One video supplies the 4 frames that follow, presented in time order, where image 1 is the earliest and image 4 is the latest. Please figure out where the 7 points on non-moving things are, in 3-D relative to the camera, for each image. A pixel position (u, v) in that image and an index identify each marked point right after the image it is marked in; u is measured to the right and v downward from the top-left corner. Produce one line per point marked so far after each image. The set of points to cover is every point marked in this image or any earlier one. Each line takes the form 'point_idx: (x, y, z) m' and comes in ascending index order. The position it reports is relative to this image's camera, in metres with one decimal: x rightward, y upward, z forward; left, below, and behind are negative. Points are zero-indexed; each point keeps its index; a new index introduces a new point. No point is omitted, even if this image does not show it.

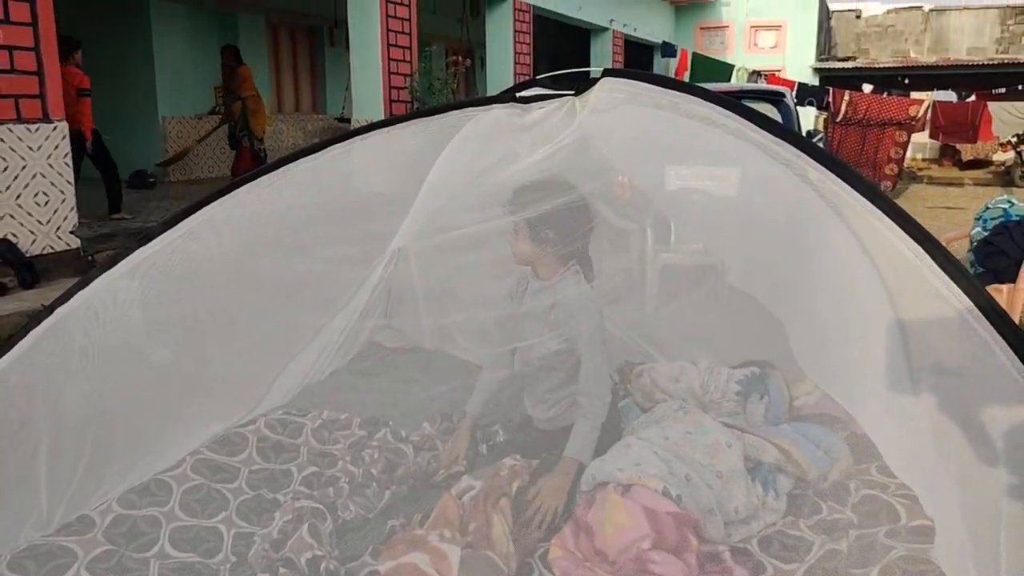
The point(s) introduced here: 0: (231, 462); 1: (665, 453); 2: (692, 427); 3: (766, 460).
0: (-0.7, -0.4, +1.9) m
1: (+0.4, -0.4, +1.7) m
2: (+0.4, -0.3, +1.7) m
3: (+0.6, -0.4, +1.7) m
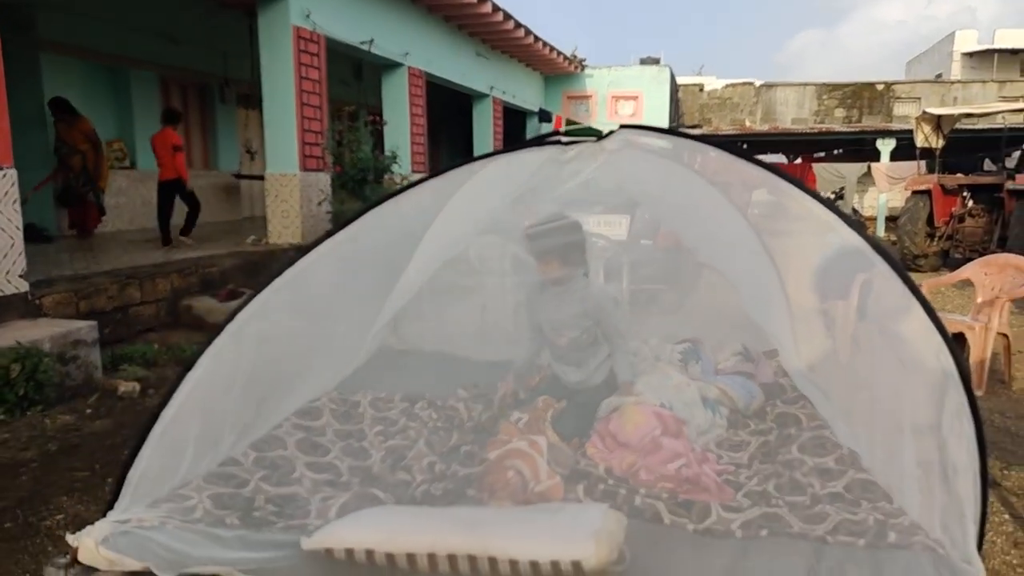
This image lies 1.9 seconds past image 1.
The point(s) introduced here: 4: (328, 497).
0: (-0.6, -0.4, +2.4) m
1: (+0.4, -0.3, +2.4) m
2: (+0.5, -0.3, +2.5) m
3: (+0.6, -0.3, +2.5) m
4: (-0.5, -0.5, +1.9) m
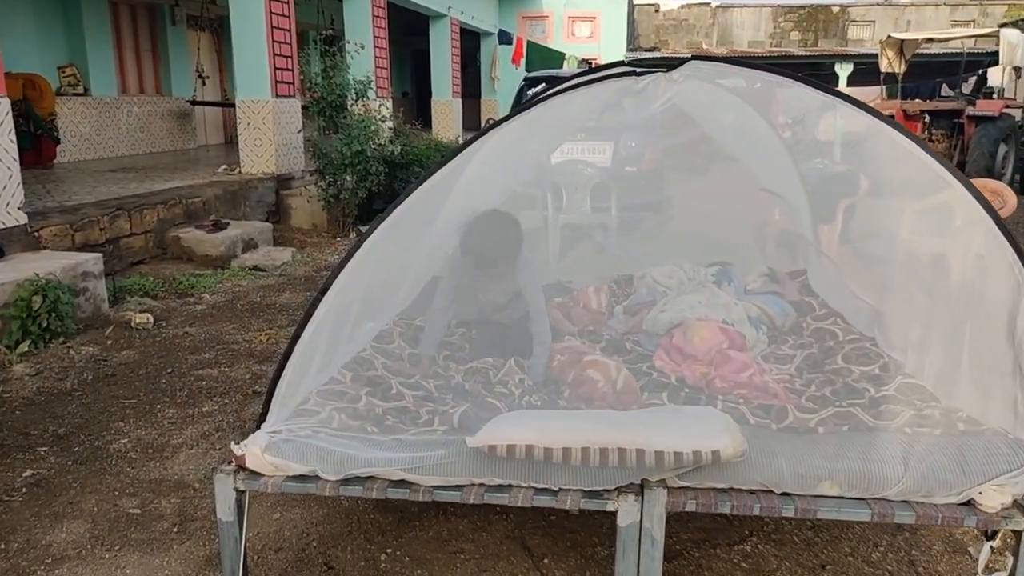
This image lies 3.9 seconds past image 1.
0: (-0.4, -0.2, +2.6) m
1: (+0.7, -0.1, +2.6) m
2: (+0.7, 0.0, +2.7) m
3: (+0.8, -0.1, +2.7) m
4: (-0.2, -0.3, +2.1) m
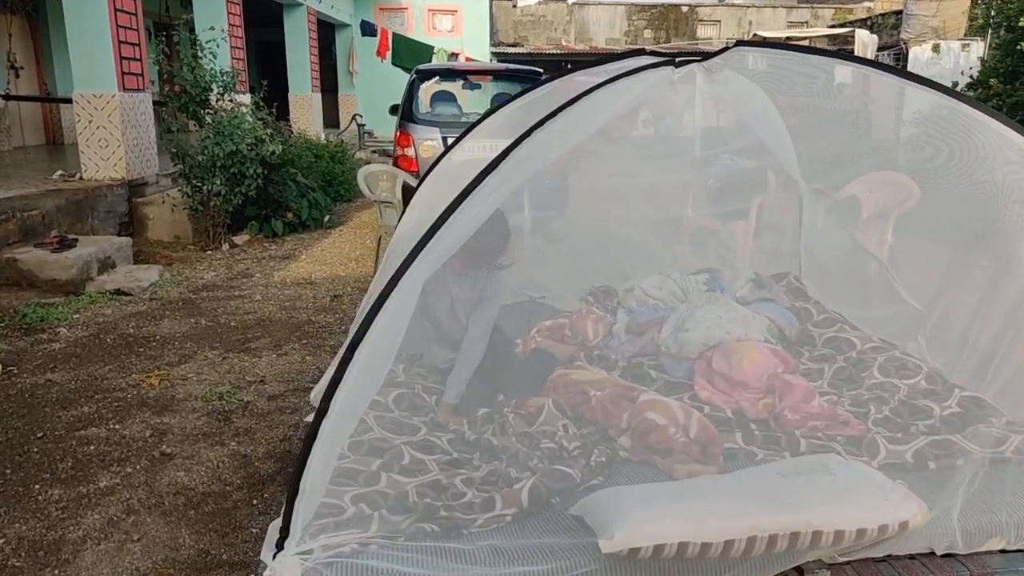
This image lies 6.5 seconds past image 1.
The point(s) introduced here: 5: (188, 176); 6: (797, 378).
0: (-0.4, -0.3, +2.1) m
1: (+0.7, -0.1, +2.3) m
2: (+0.7, -0.1, +2.4) m
3: (+0.8, -0.1, +2.5) m
4: (-0.1, -0.4, +1.6) m
5: (-2.7, +0.9, +6.3) m
6: (+0.8, -0.2, +2.0) m
